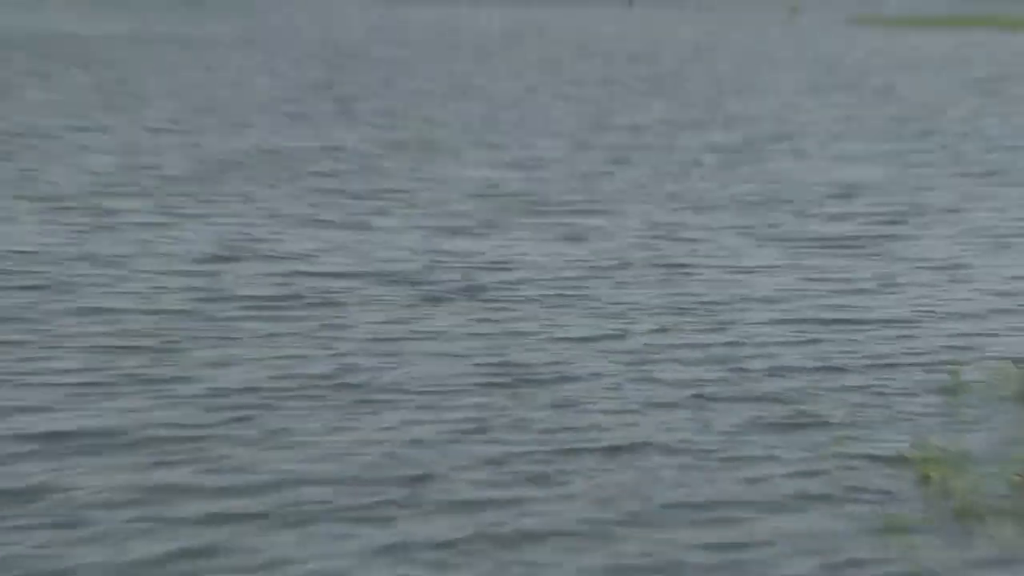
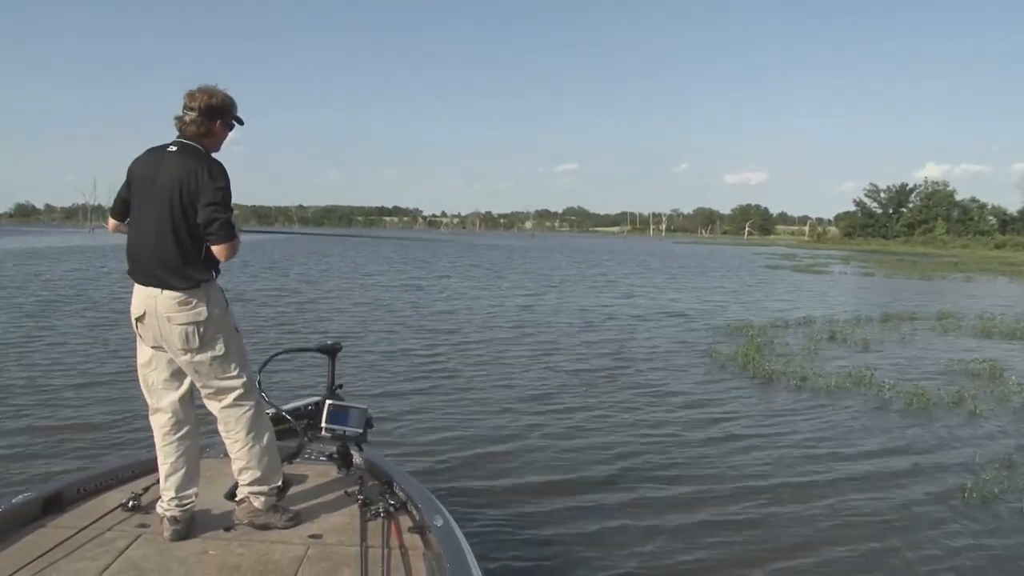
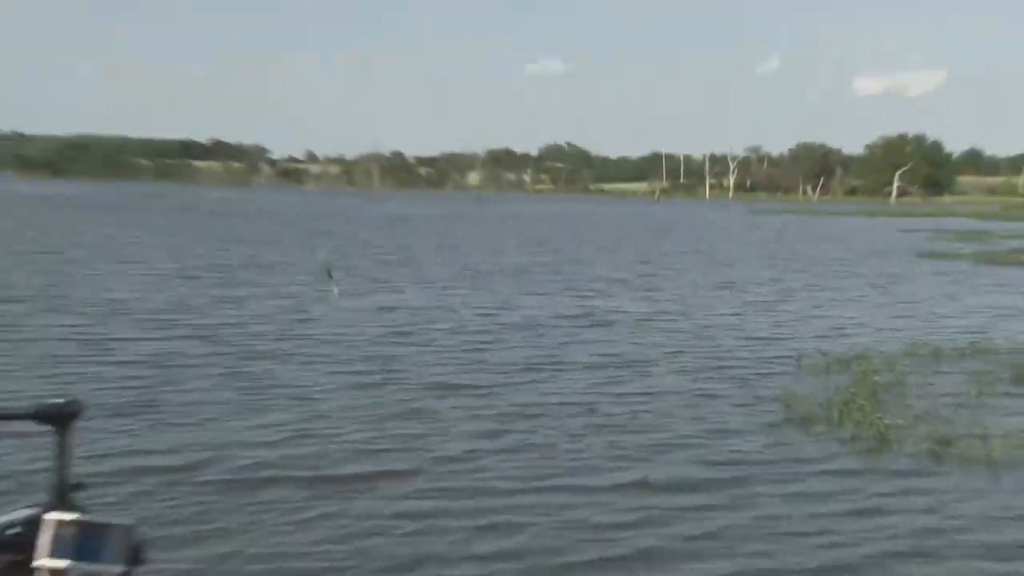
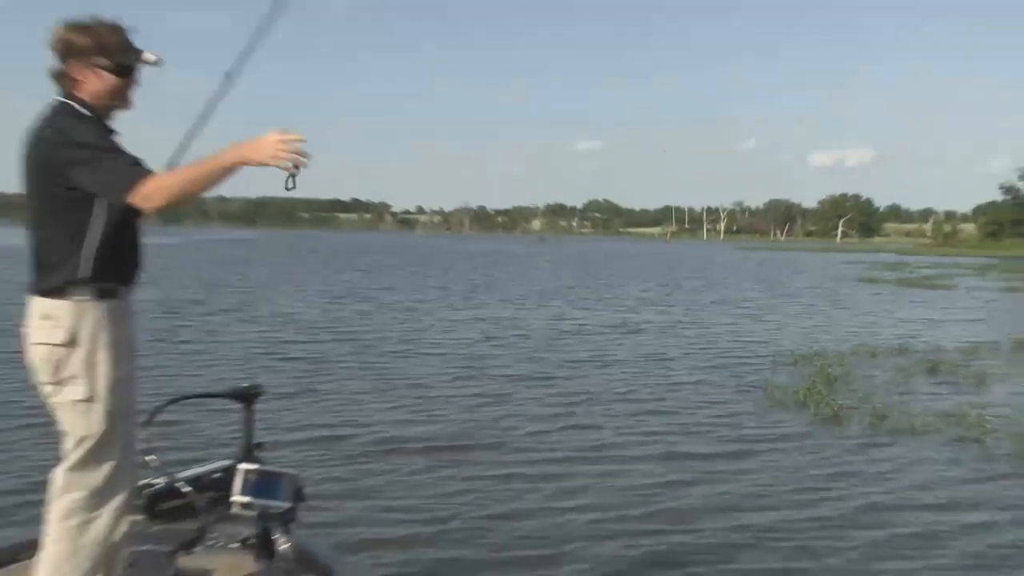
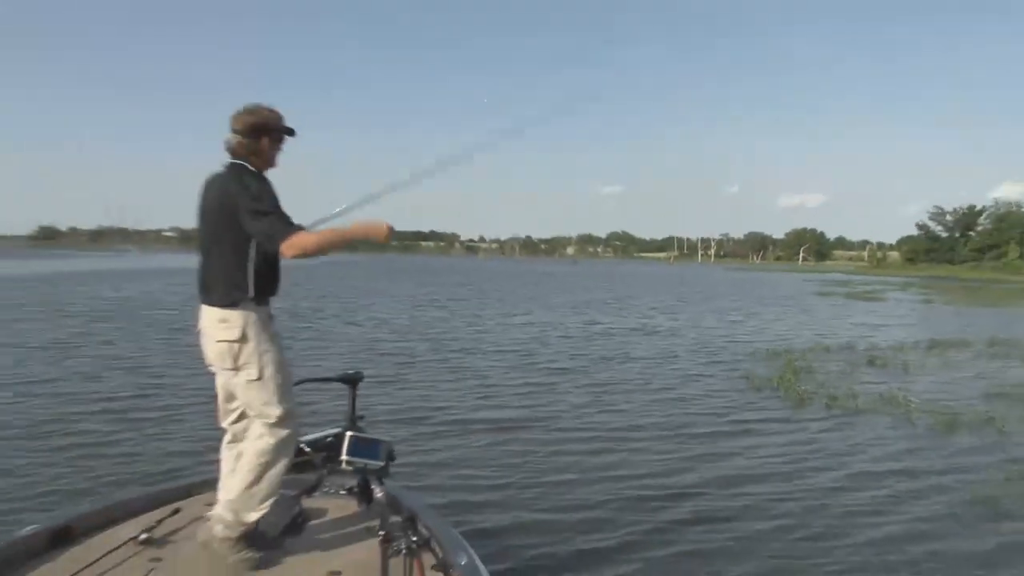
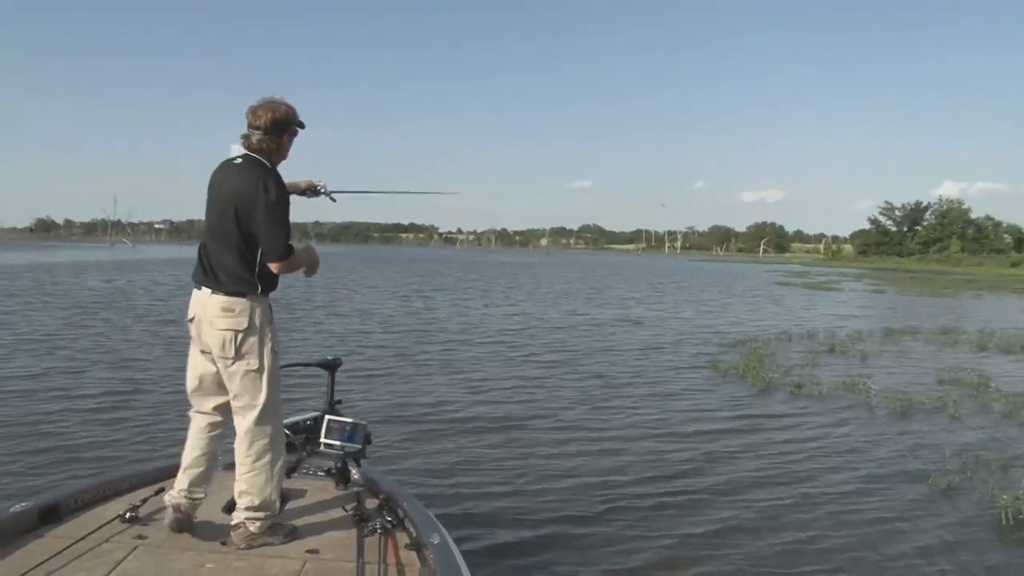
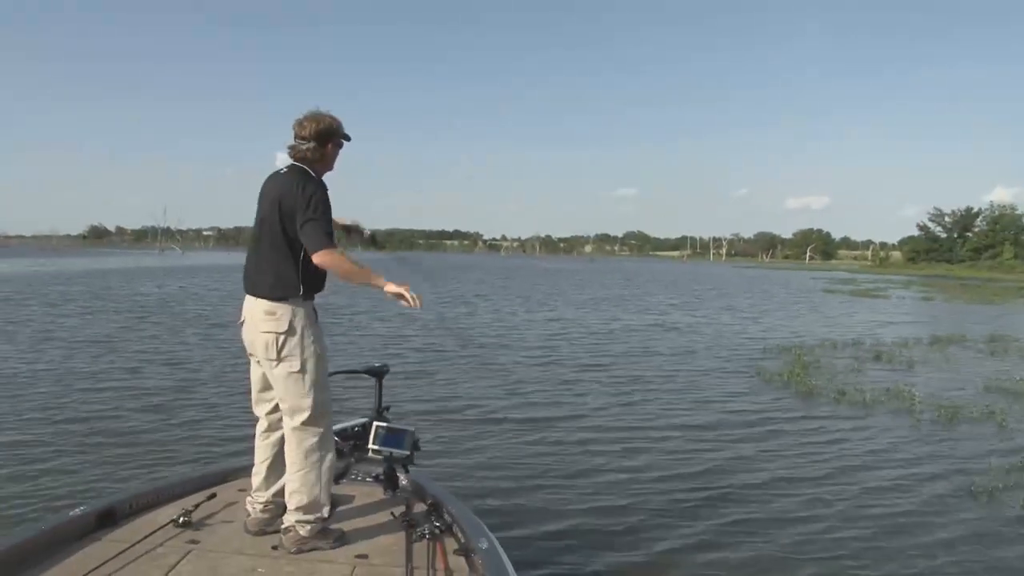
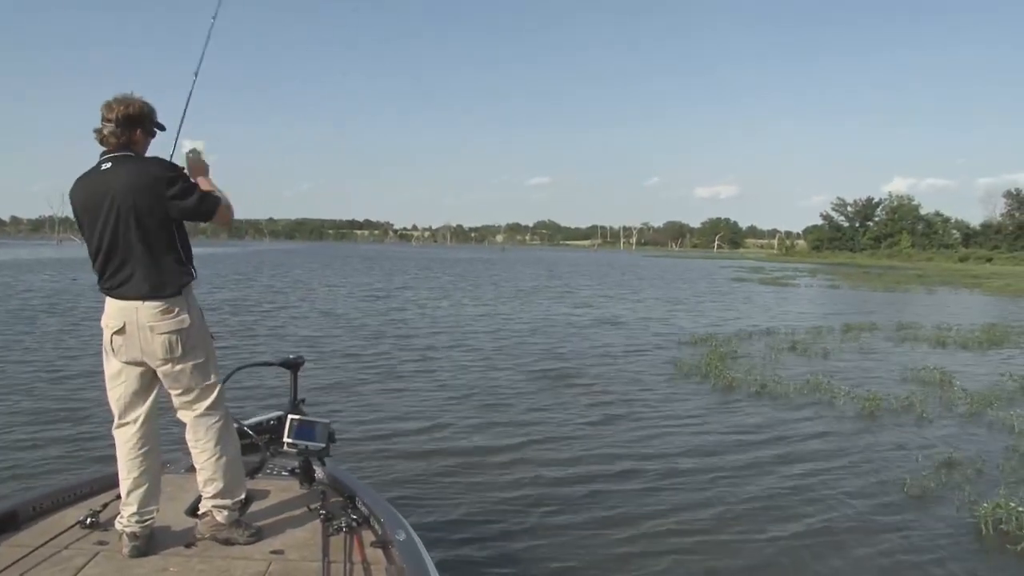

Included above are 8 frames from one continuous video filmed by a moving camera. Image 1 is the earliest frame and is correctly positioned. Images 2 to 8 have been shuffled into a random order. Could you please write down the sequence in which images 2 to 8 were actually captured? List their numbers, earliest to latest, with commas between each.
3, 4, 5, 7, 6, 8, 2
